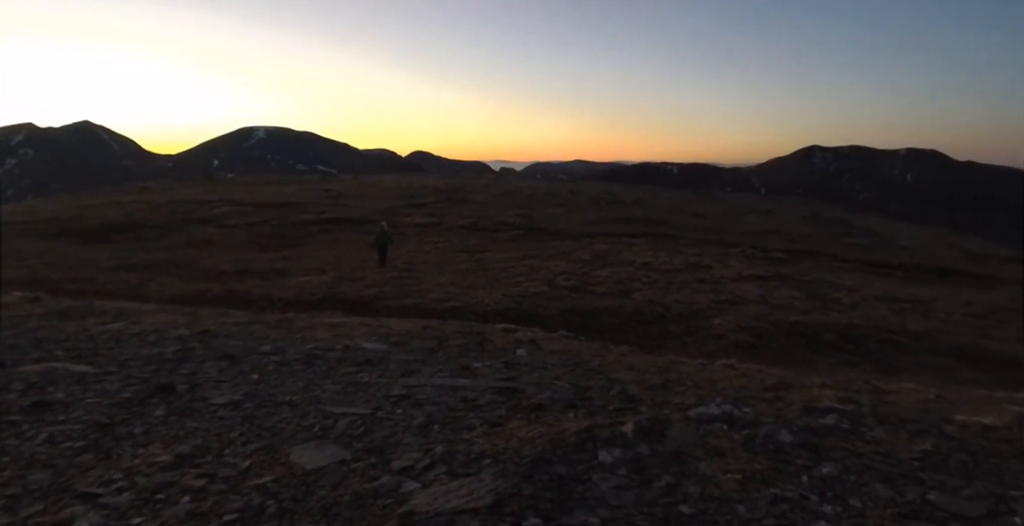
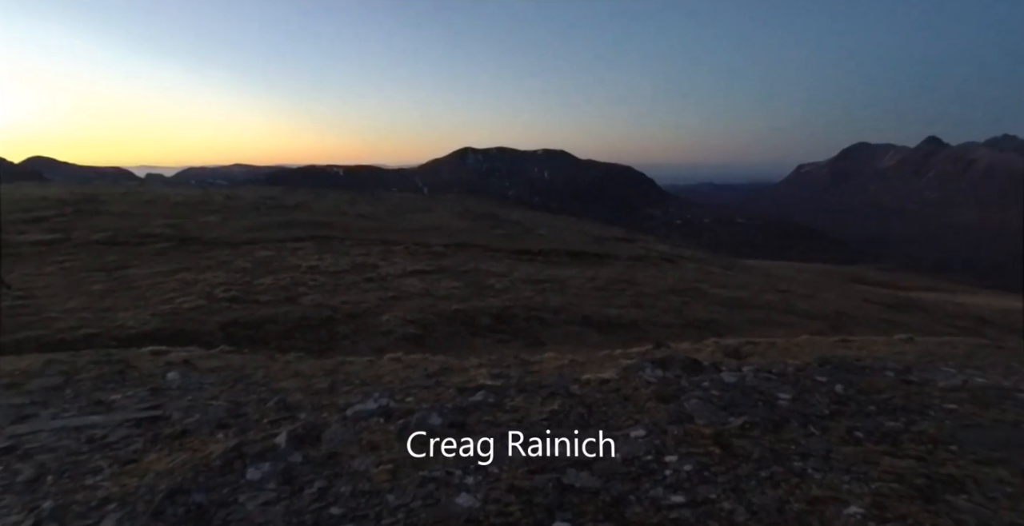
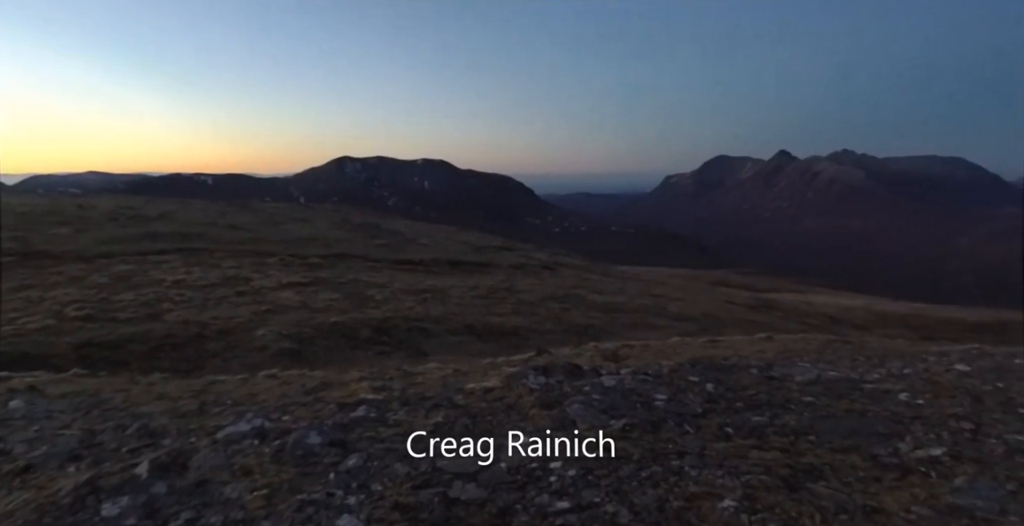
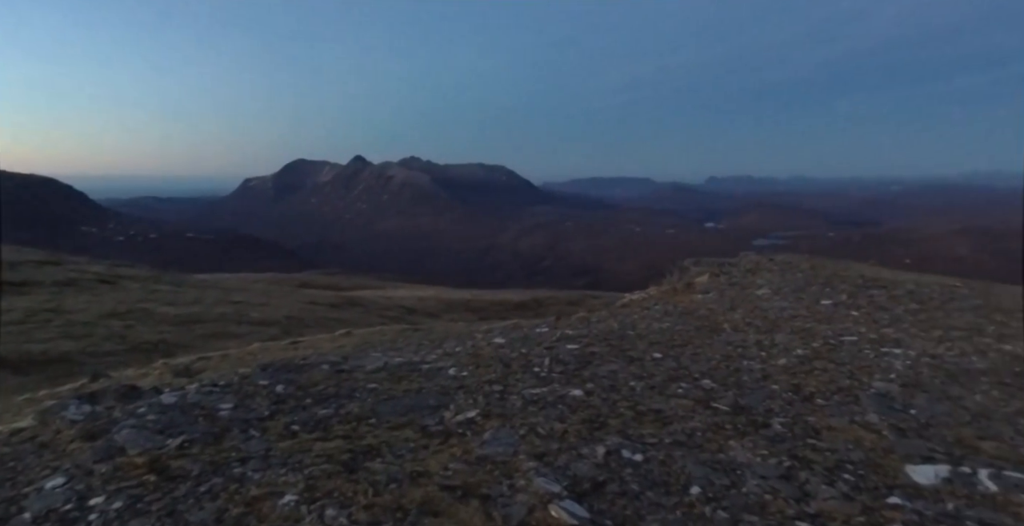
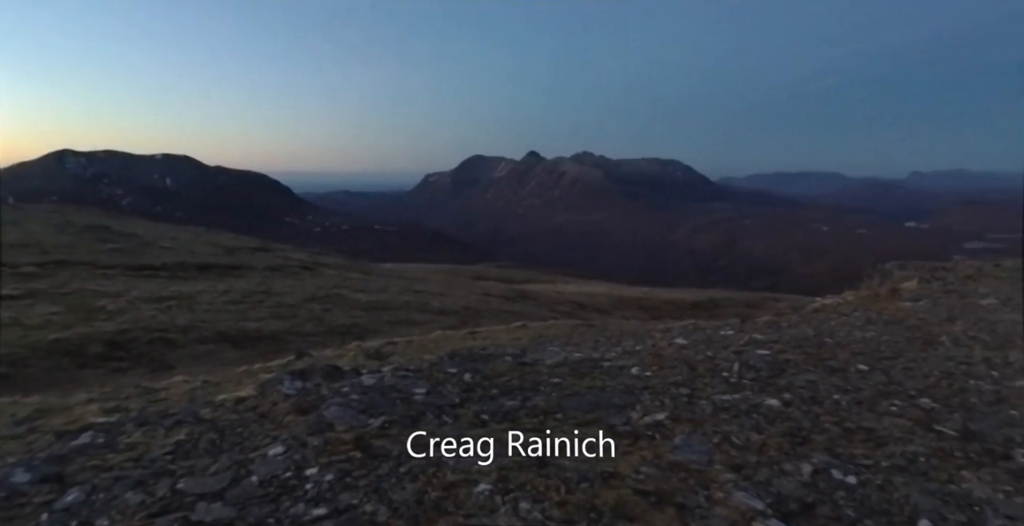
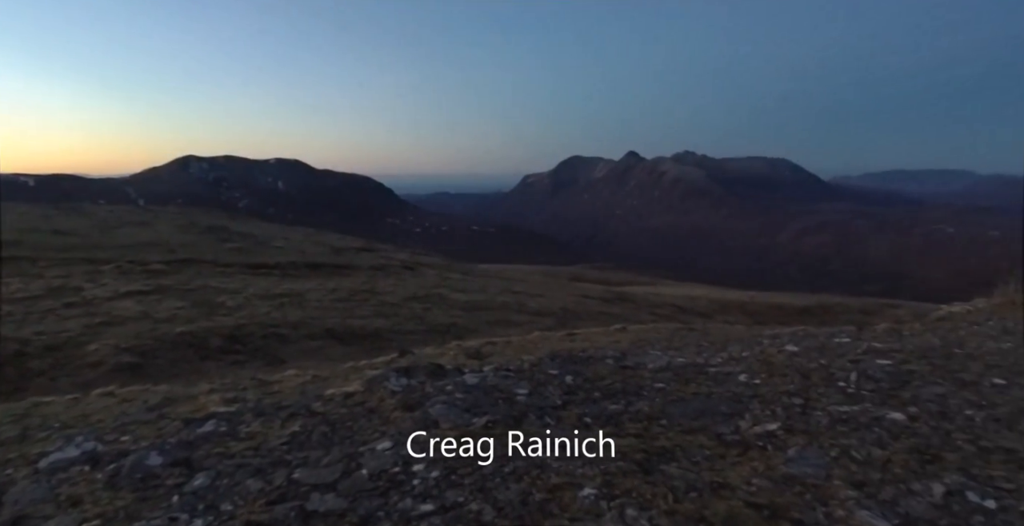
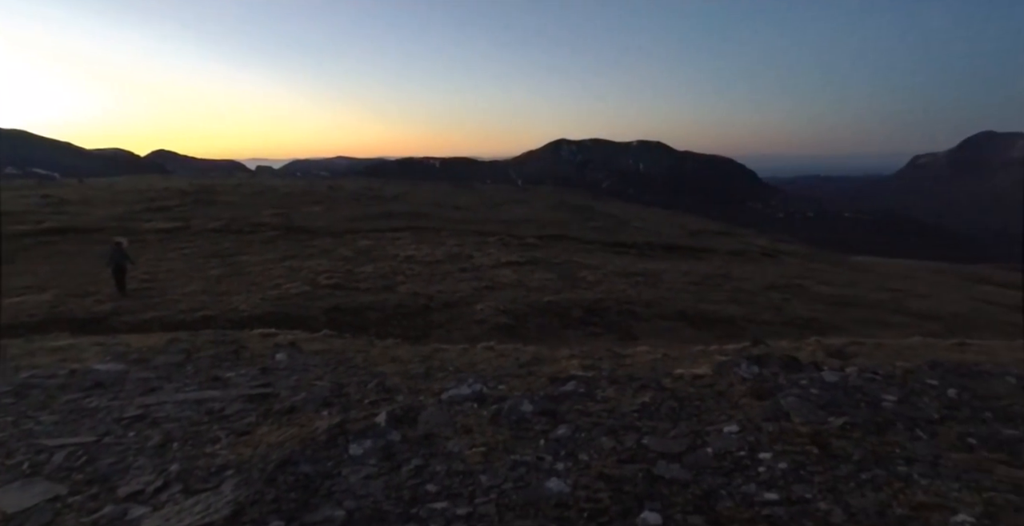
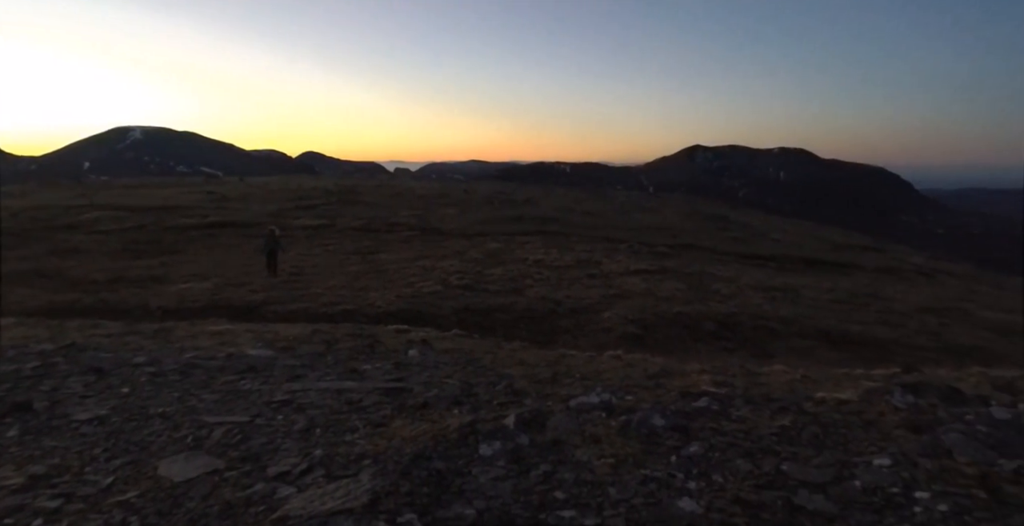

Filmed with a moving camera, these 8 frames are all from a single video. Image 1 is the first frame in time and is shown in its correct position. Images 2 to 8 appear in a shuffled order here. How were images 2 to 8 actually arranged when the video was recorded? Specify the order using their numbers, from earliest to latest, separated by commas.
8, 7, 2, 3, 6, 5, 4
